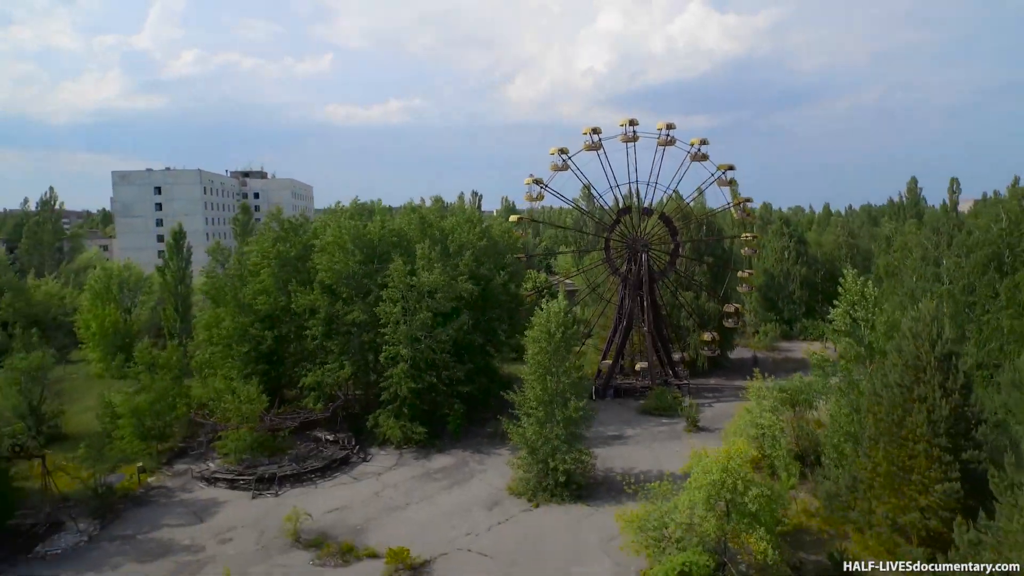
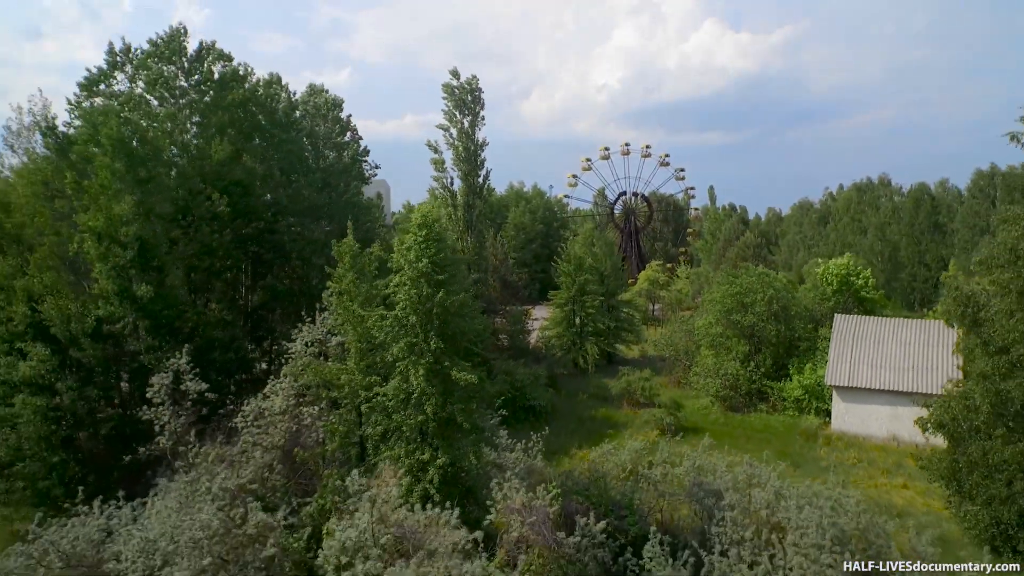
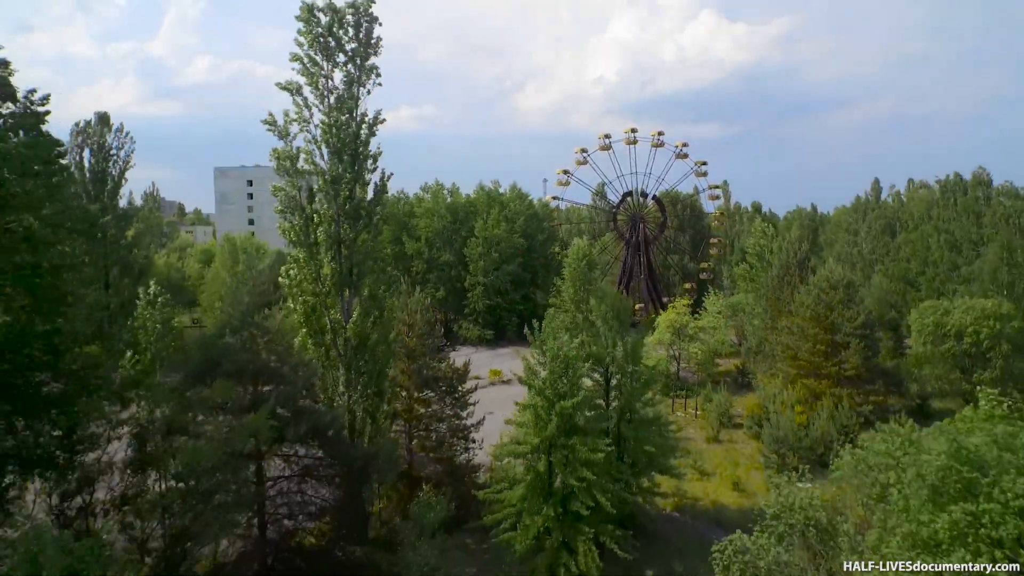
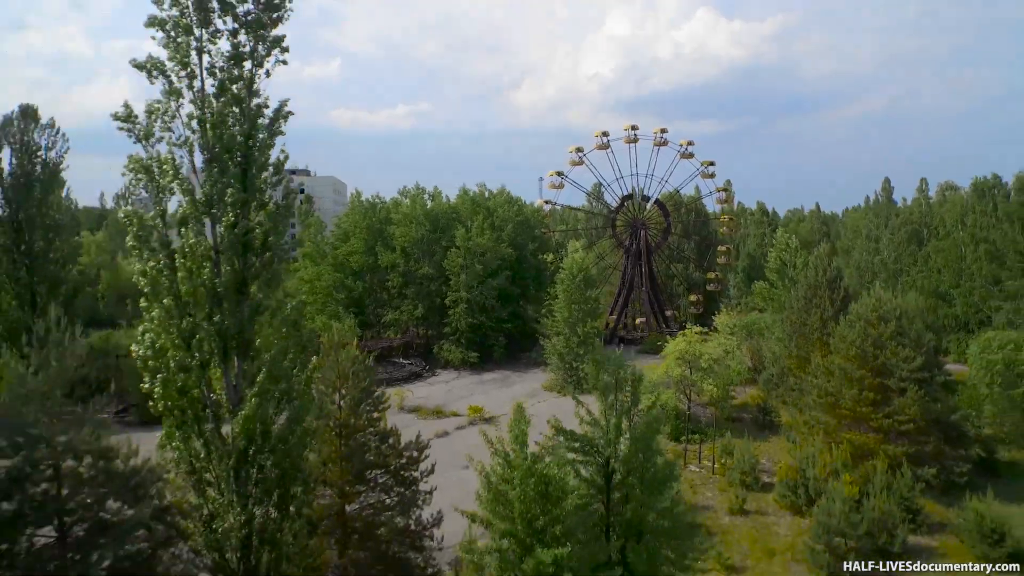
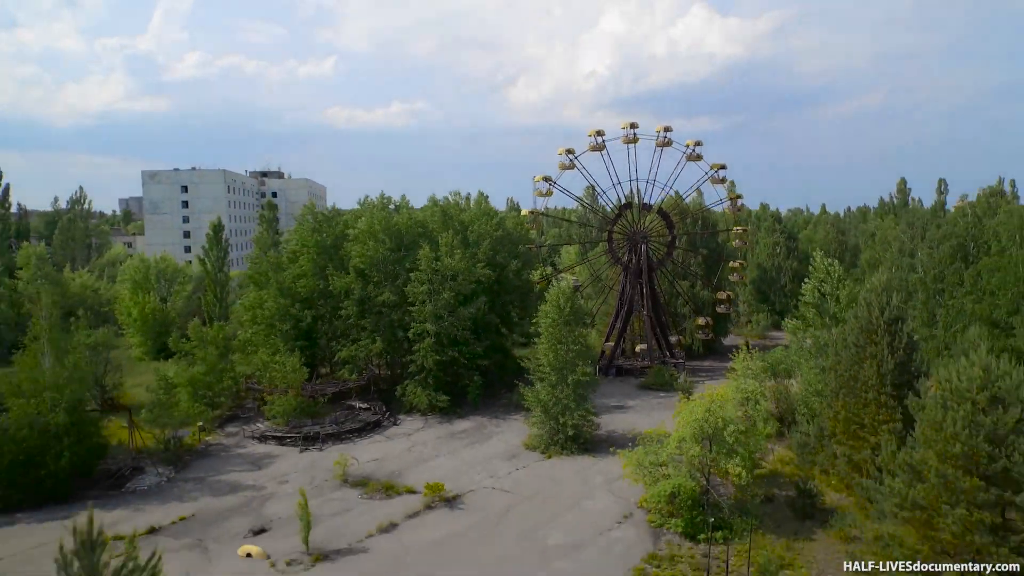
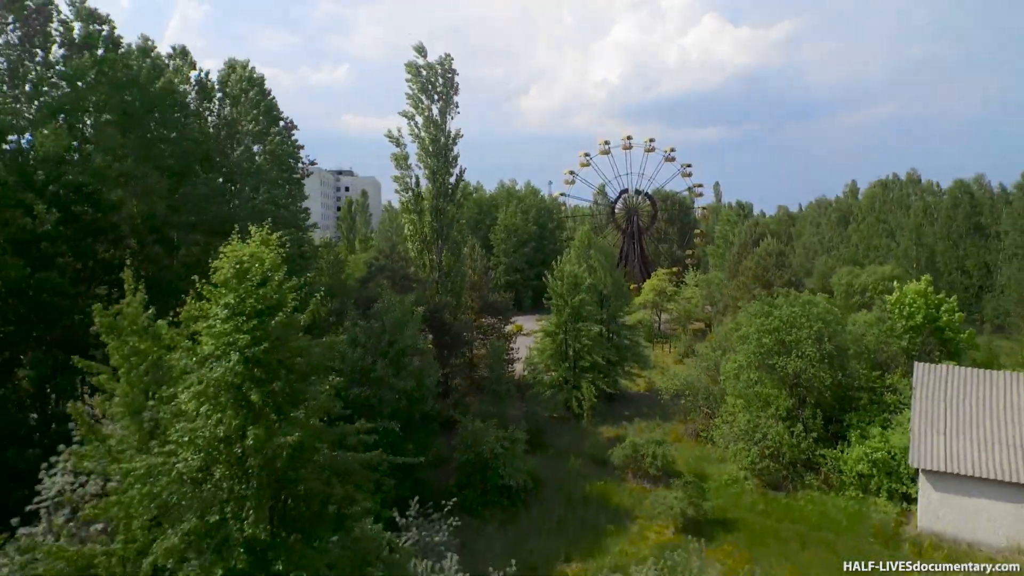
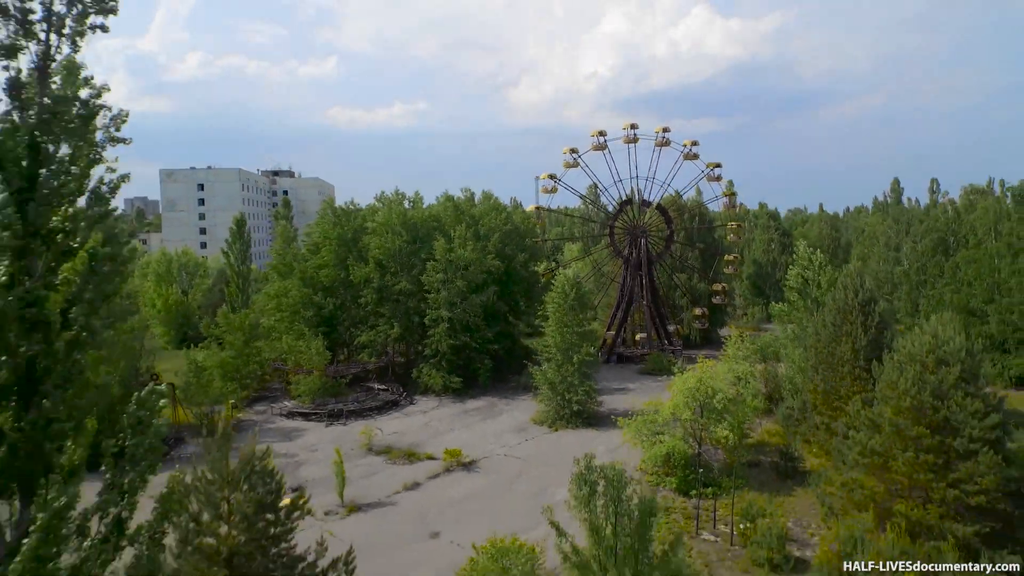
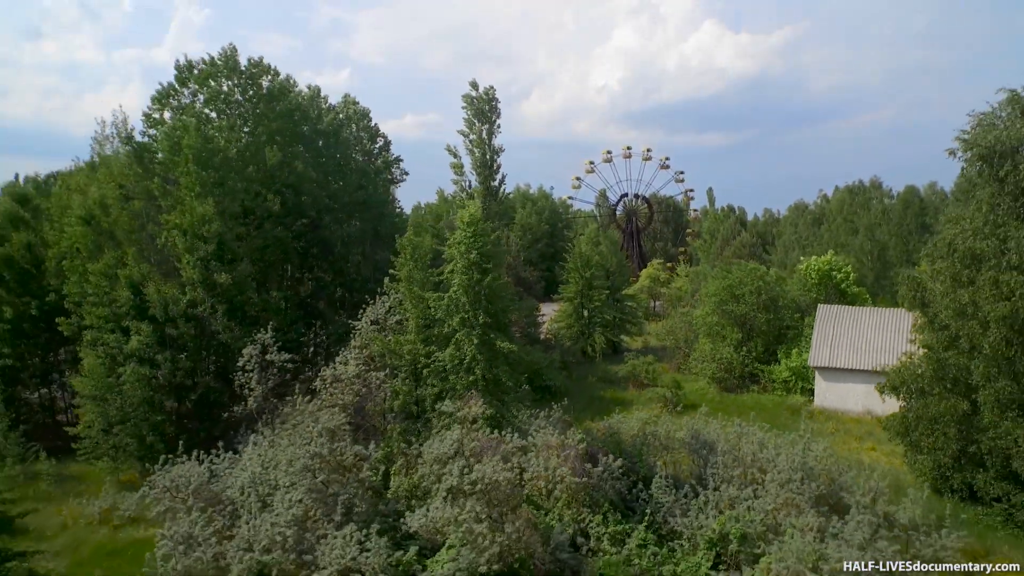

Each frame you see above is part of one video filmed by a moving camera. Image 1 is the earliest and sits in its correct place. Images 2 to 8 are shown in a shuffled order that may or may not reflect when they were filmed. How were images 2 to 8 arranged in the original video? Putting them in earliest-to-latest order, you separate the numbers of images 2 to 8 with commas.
5, 7, 4, 3, 6, 2, 8
